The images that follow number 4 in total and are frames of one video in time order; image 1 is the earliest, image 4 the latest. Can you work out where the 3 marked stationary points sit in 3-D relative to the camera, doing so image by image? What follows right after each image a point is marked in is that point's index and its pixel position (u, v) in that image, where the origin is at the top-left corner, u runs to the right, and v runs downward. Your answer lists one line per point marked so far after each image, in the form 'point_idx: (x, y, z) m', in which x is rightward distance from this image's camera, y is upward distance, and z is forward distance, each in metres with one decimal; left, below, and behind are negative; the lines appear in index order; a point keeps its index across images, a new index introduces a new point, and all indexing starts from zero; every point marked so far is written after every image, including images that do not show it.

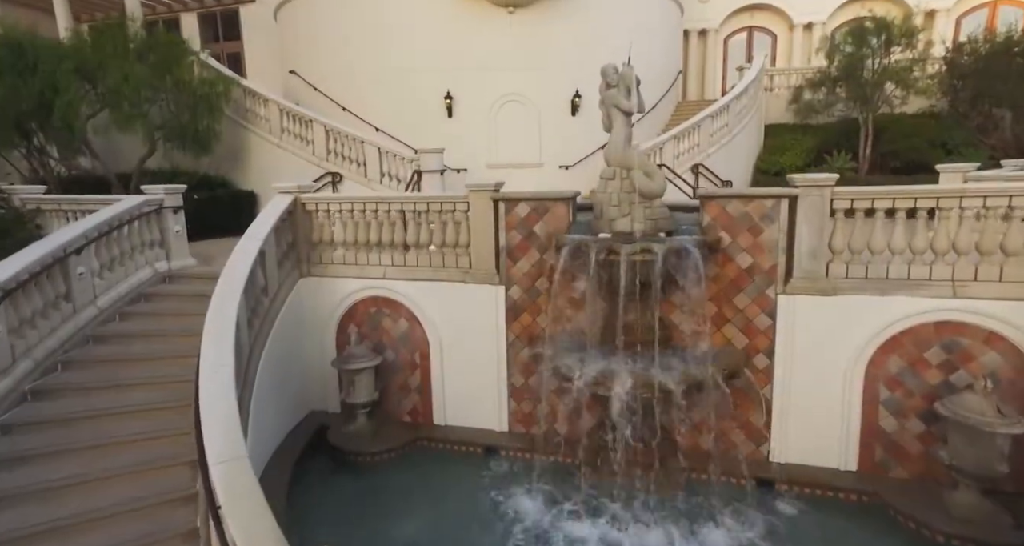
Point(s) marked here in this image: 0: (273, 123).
0: (-5.3, +3.3, +11.7) m
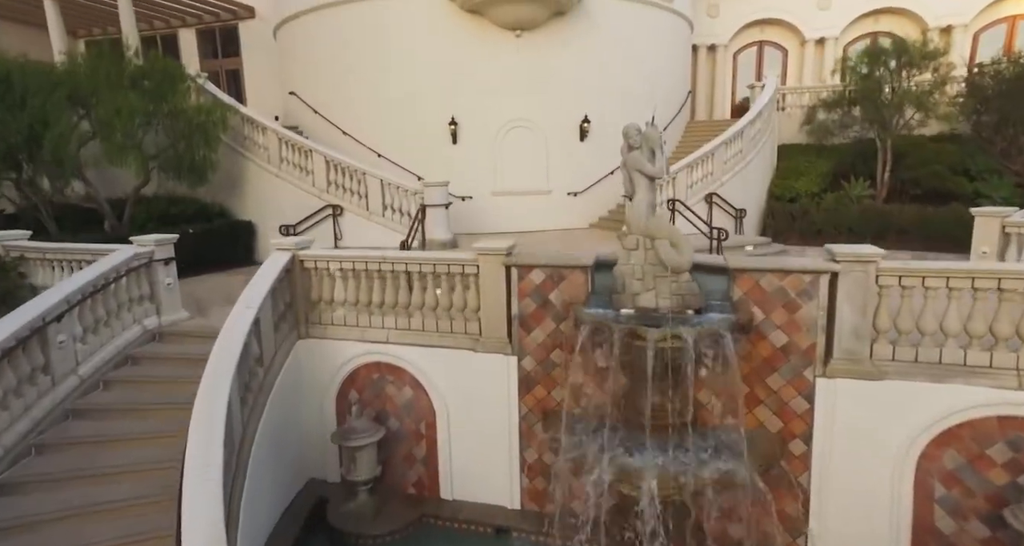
0: (-5.1, +2.5, +11.3) m
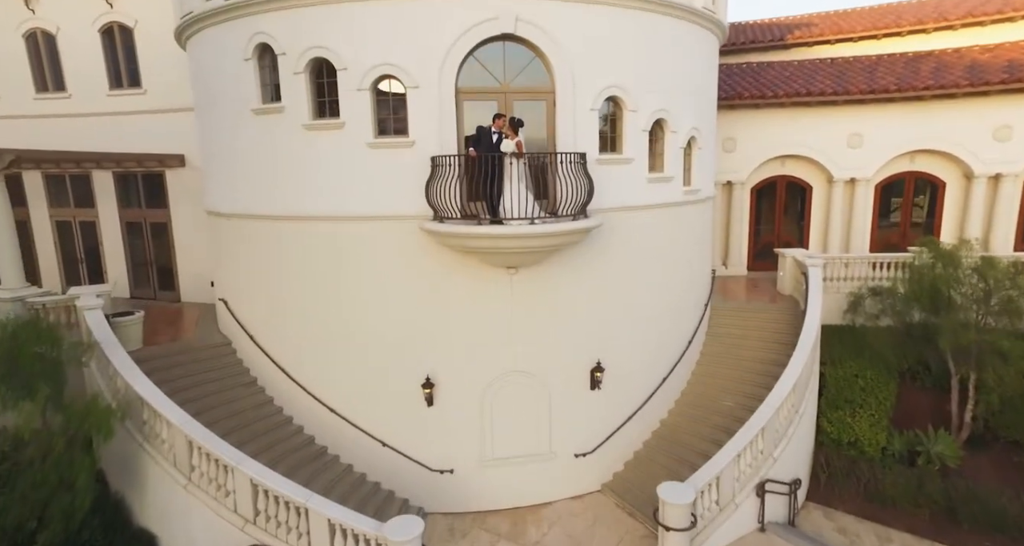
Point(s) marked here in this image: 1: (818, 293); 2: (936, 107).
0: (-5.2, -2.8, +8.2) m
1: (+6.9, -0.5, +11.9) m
2: (+12.3, +4.8, +15.4) m
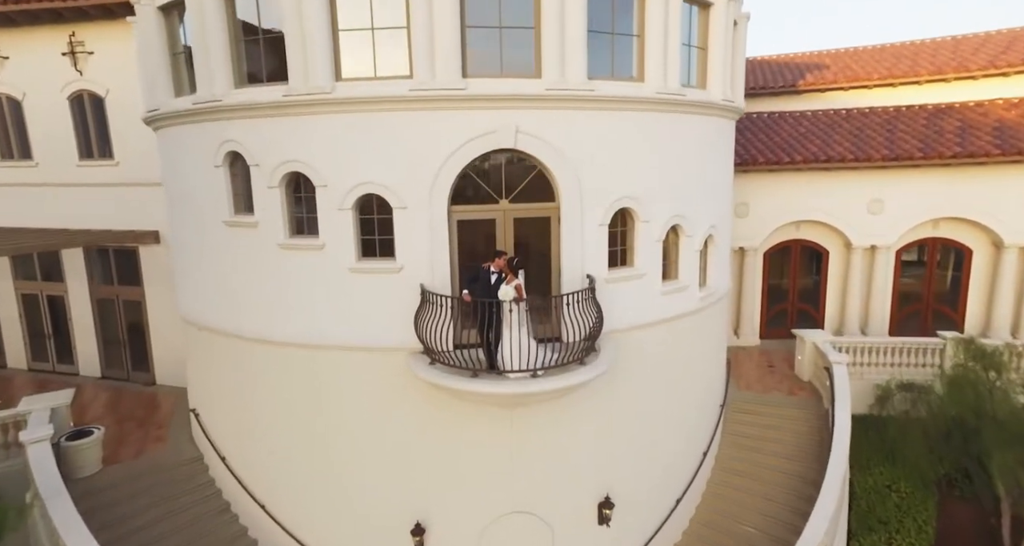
0: (-5.2, -4.9, +7.2) m
1: (+6.9, -2.6, +10.9) m
2: (+12.3, +2.7, +14.5) m
